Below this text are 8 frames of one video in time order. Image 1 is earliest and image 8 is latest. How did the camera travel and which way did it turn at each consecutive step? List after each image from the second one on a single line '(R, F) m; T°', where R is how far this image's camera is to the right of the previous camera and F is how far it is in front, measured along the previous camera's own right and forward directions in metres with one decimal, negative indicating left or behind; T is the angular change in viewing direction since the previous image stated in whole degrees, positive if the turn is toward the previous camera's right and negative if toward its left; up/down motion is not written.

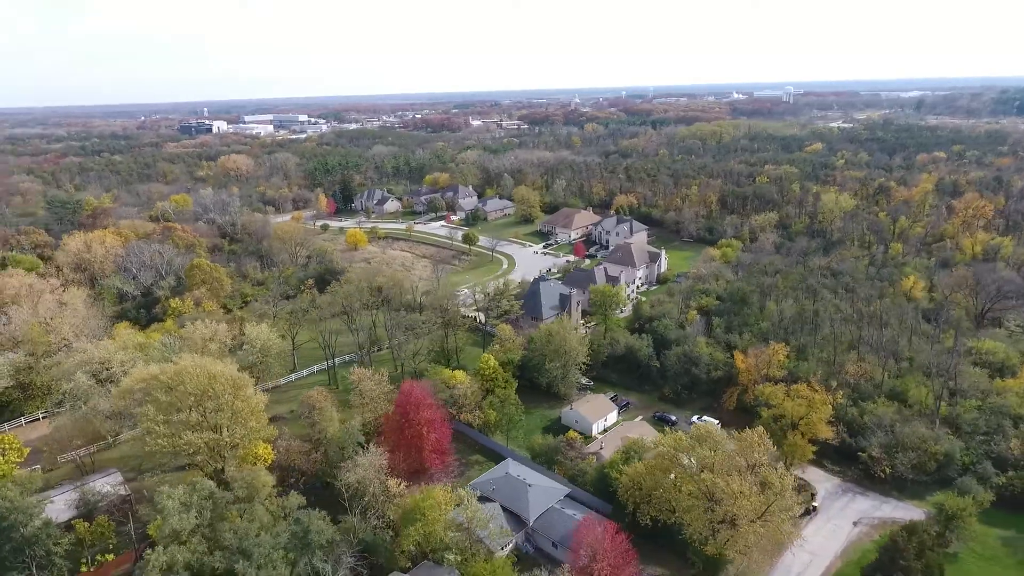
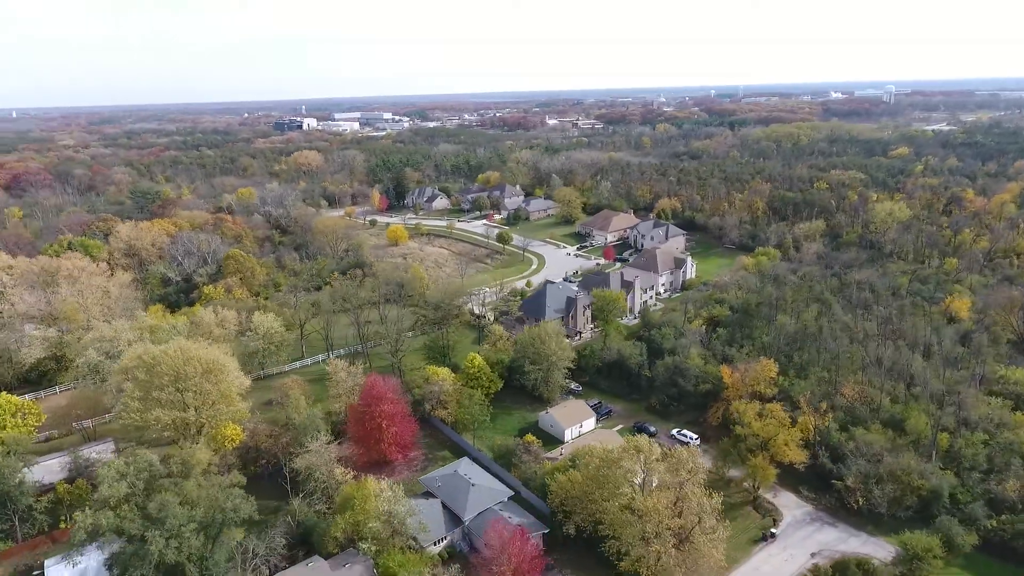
(+5.3, +0.1) m; -8°
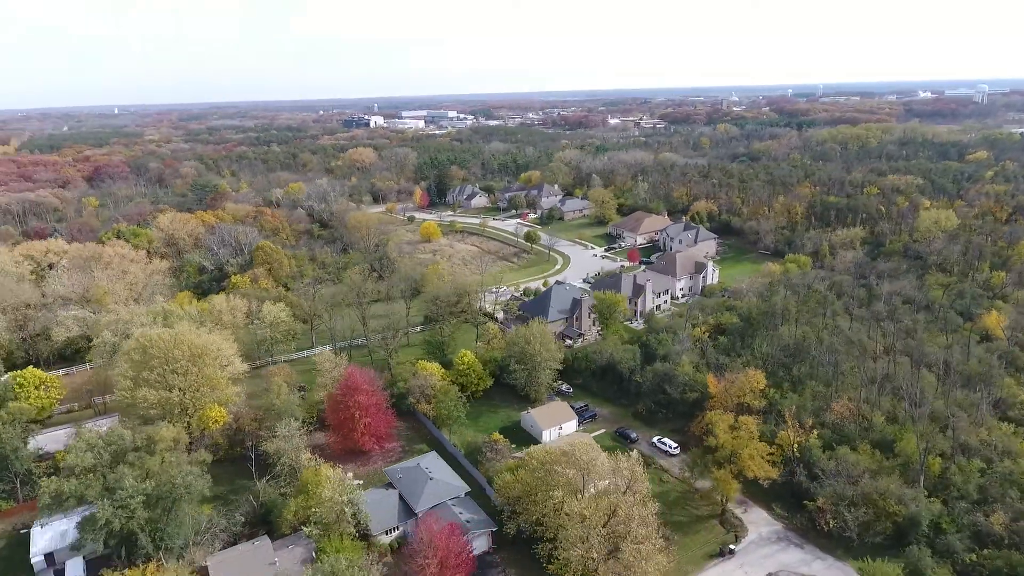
(+4.2, 0.0) m; -6°
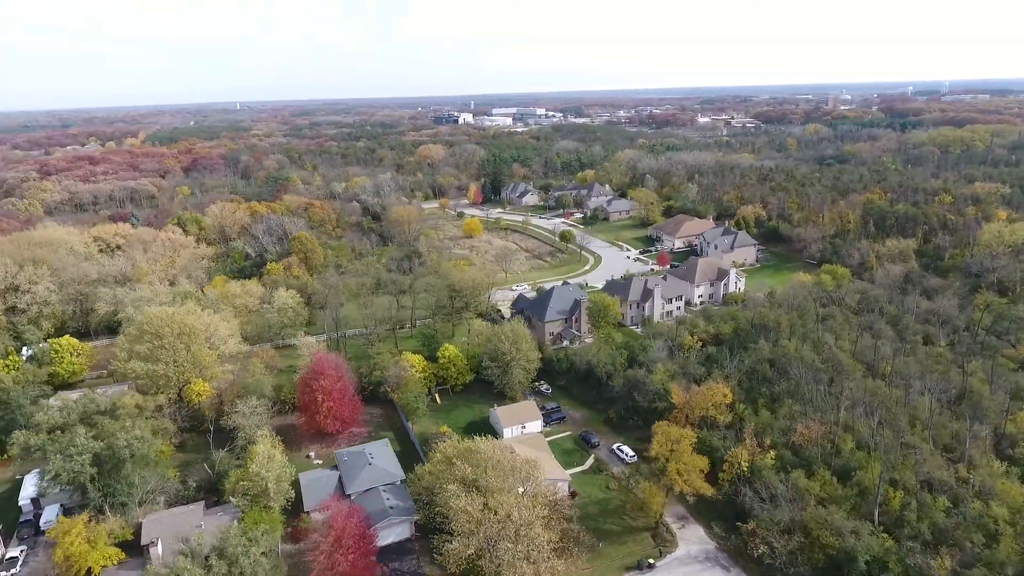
(+6.4, +0.1) m; -9°
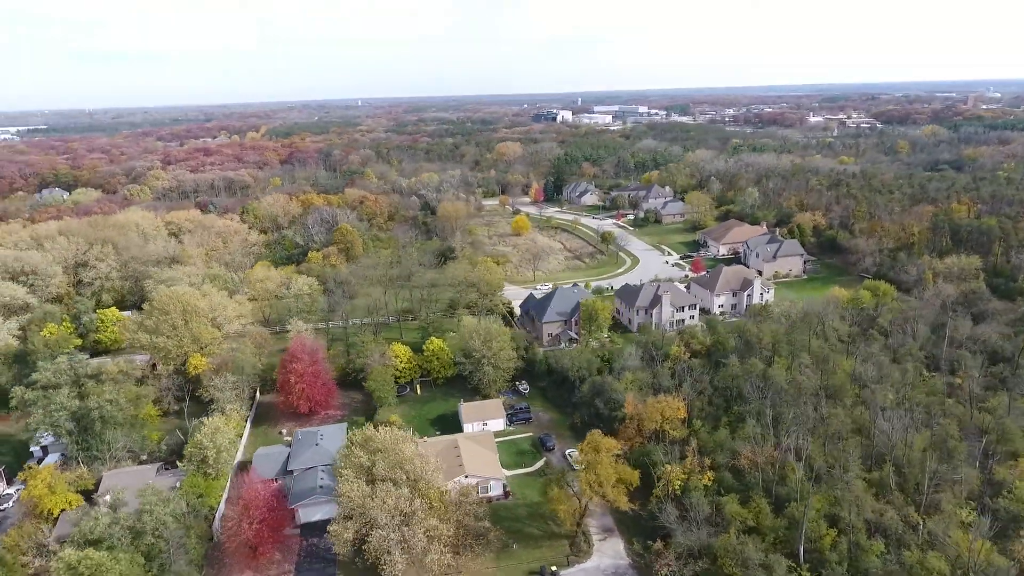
(+7.2, +0.3) m; -10°
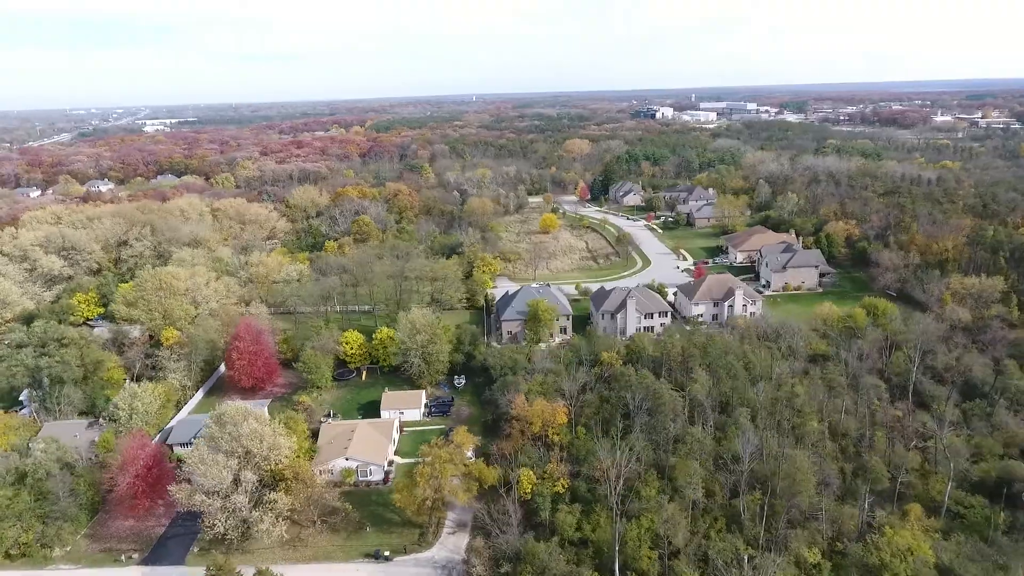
(+10.2, +0.3) m; -10°
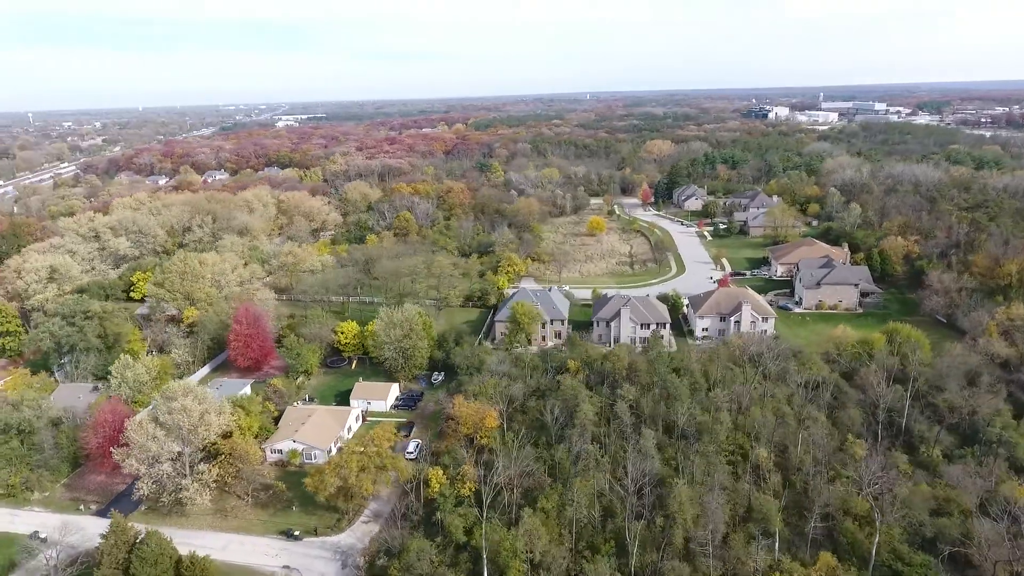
(+7.8, +0.5) m; -10°
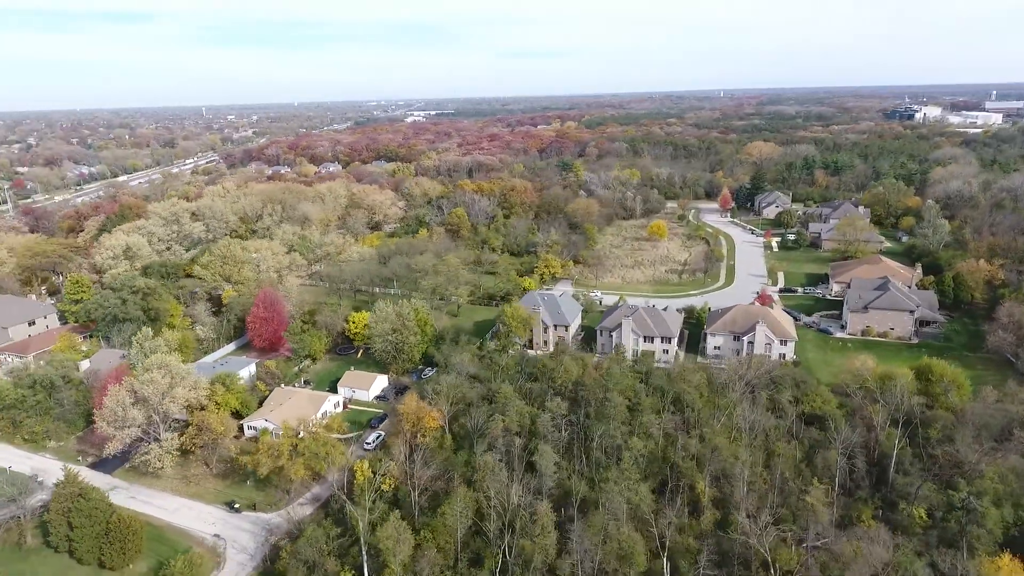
(+7.8, +1.0) m; -11°
